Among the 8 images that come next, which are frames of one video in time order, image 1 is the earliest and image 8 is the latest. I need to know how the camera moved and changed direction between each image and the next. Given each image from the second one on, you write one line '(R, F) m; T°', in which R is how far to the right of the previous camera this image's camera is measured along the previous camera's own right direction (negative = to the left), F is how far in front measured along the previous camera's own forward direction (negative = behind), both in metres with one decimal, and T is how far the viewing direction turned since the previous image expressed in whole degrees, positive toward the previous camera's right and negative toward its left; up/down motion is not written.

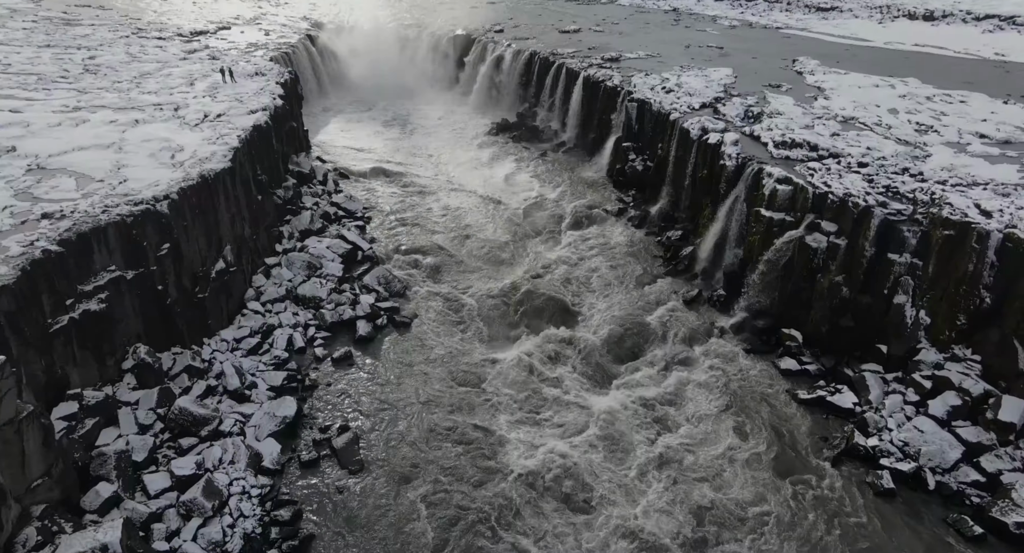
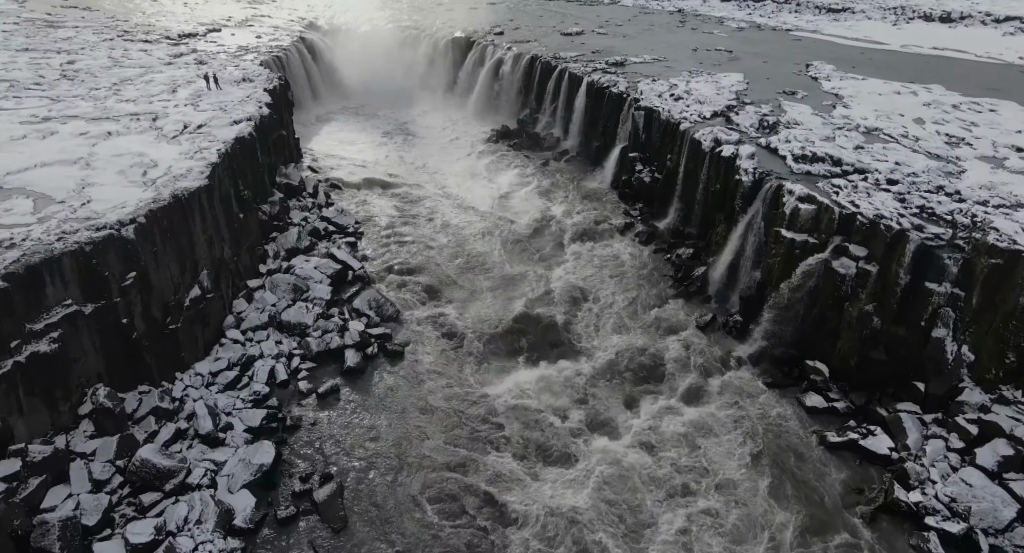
(0.0, +1.1) m; 0°
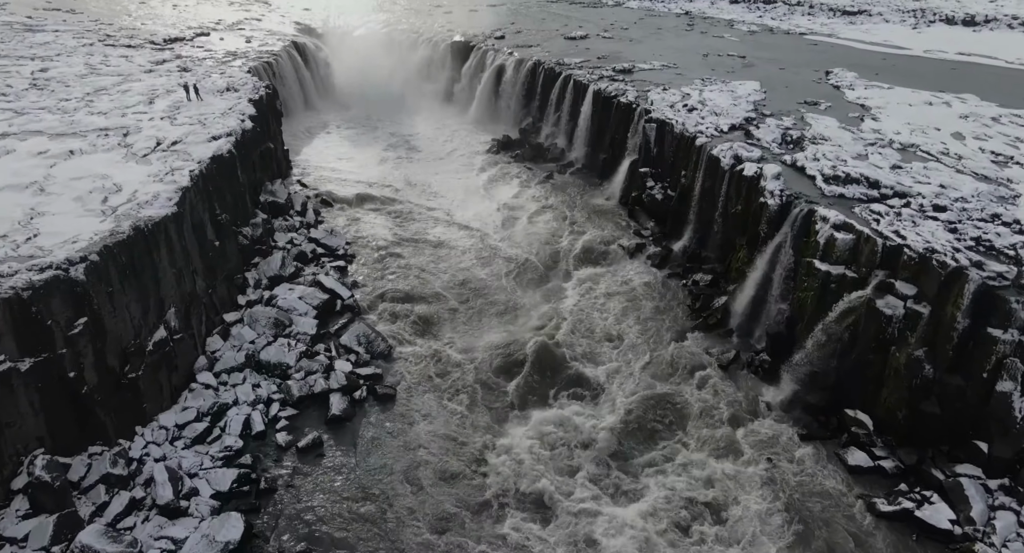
(-0.1, +1.3) m; 0°
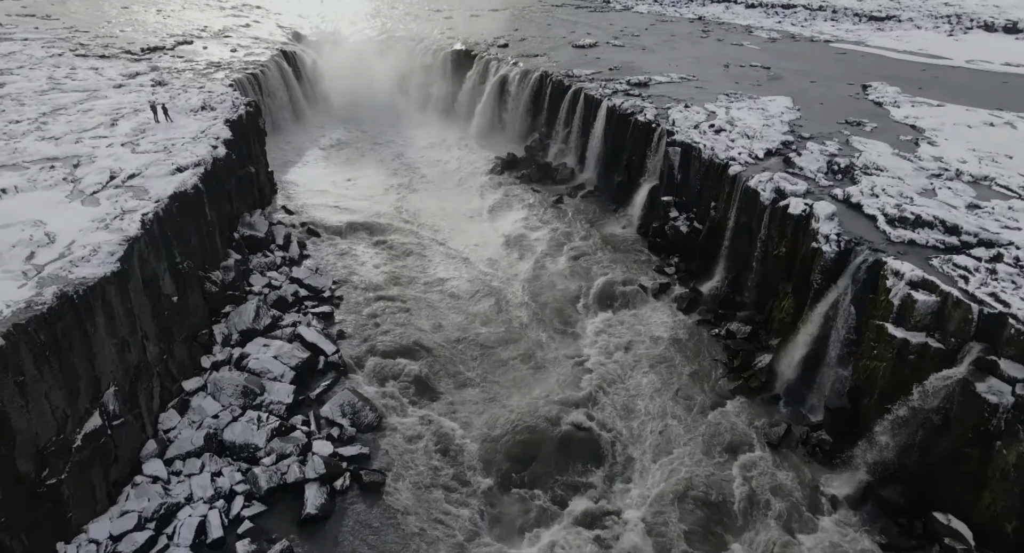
(-0.2, +2.0) m; 0°
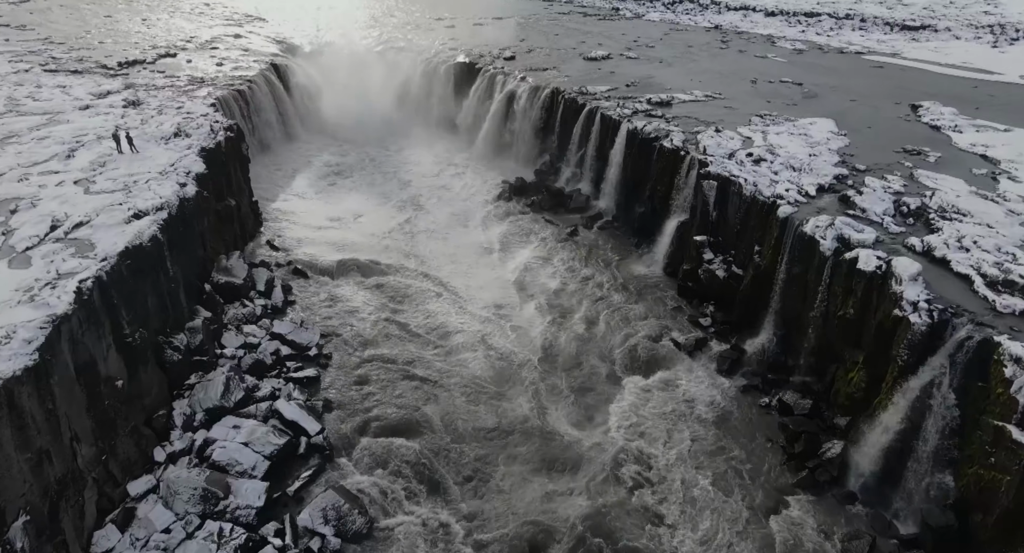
(-0.3, +2.0) m; 0°
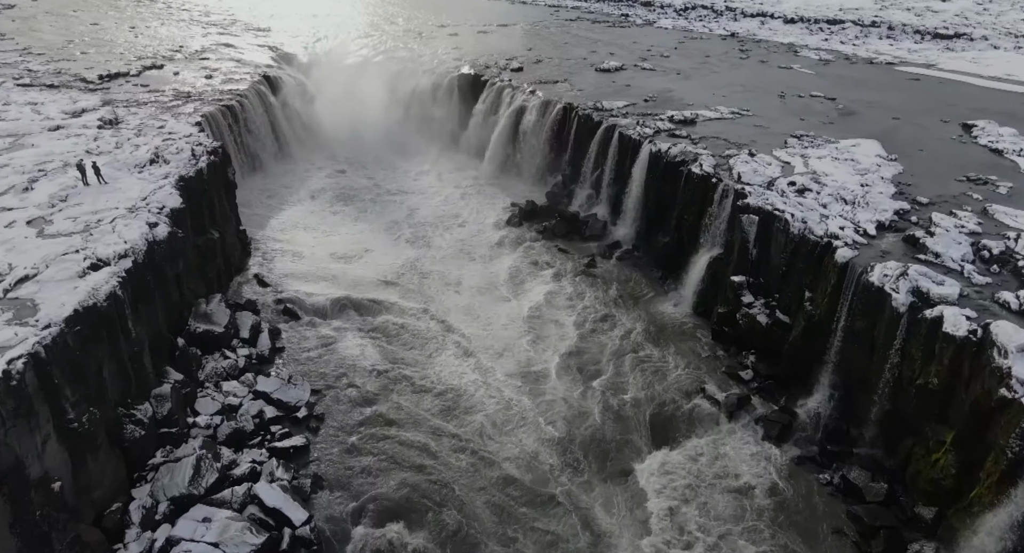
(-0.3, +1.6) m; 0°
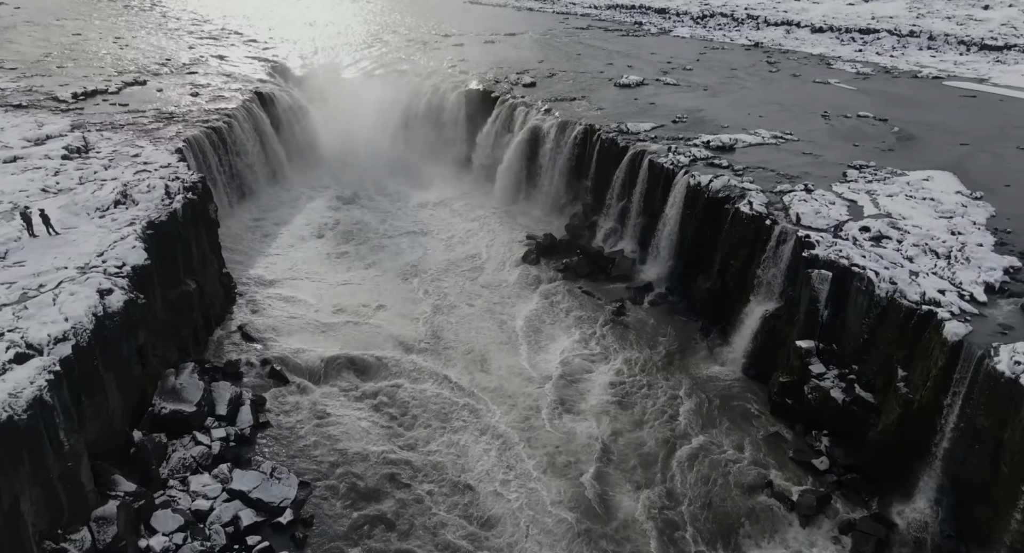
(-0.4, +2.0) m; 0°
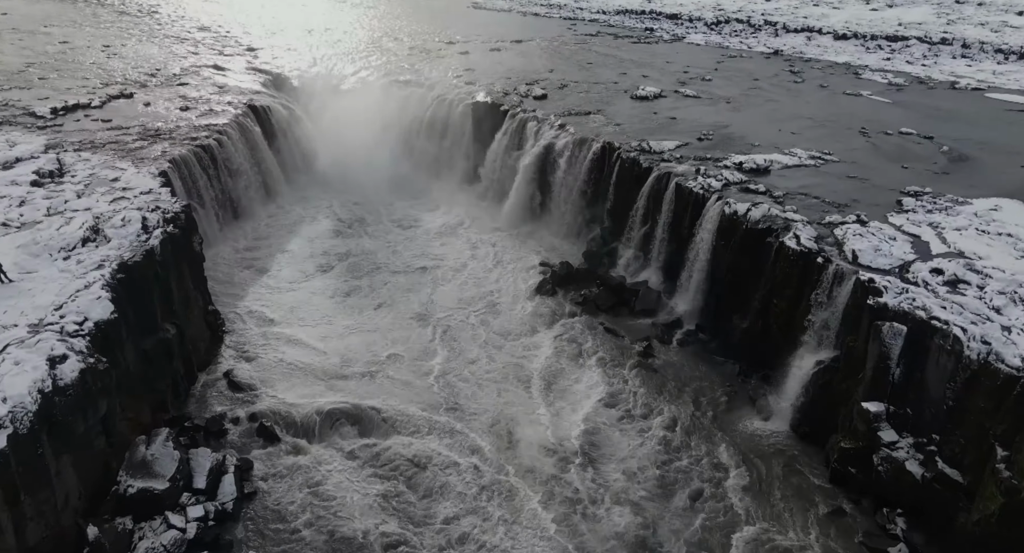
(-0.3, +1.5) m; 0°
